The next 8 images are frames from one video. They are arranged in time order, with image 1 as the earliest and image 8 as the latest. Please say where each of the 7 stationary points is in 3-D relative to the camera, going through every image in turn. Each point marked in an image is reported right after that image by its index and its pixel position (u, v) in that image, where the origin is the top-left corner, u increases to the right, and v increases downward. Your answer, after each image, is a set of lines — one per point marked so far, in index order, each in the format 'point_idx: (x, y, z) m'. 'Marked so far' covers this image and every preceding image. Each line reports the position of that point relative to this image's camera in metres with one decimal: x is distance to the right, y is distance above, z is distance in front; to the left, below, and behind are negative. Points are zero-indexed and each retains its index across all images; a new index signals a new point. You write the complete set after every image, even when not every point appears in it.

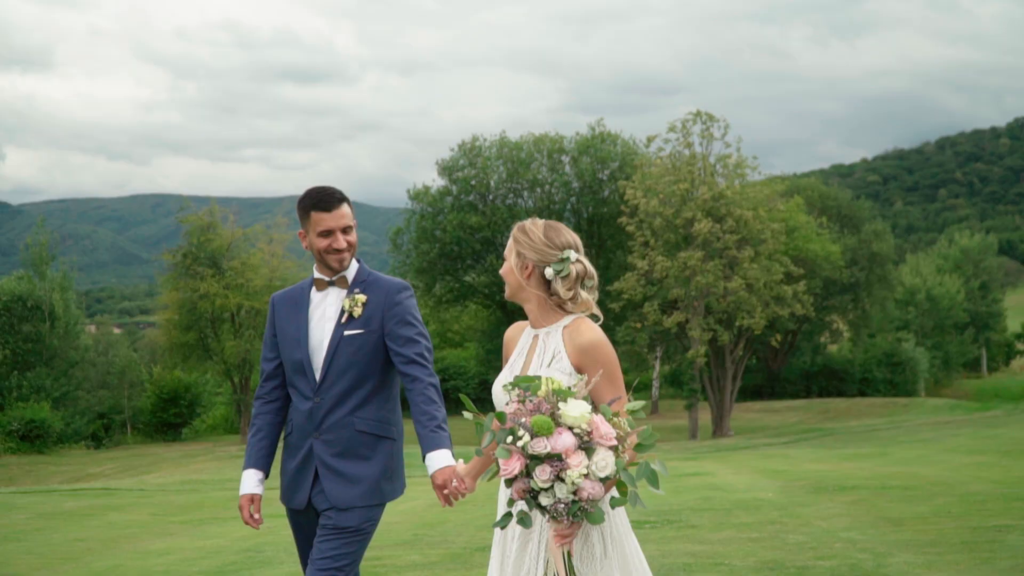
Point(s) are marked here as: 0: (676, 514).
0: (+1.8, -2.4, +11.5) m
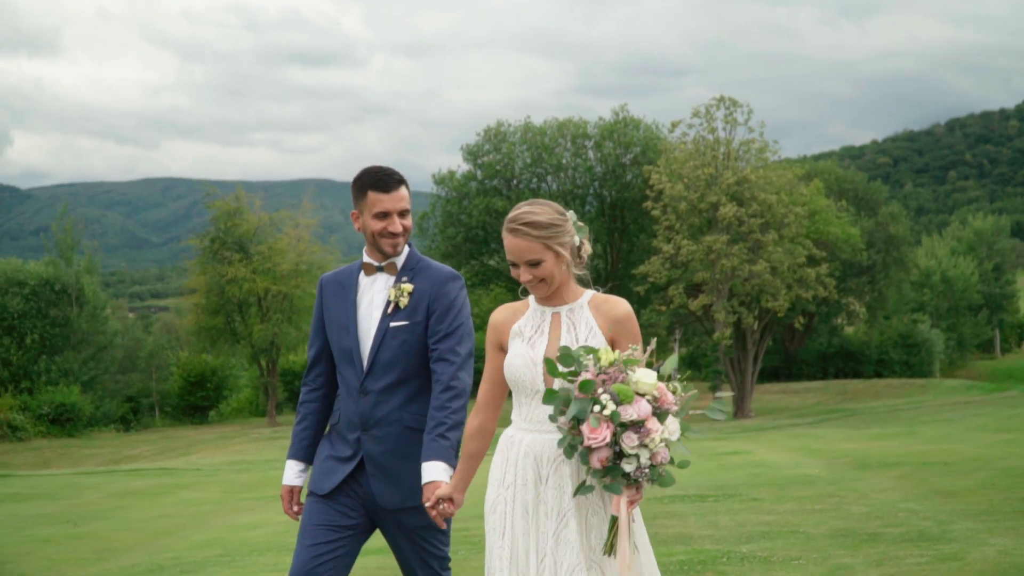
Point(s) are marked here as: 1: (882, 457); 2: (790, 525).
0: (+2.5, -2.3, +12.1) m
1: (+5.8, -2.6, +16.5) m
2: (+2.3, -1.9, +8.7) m
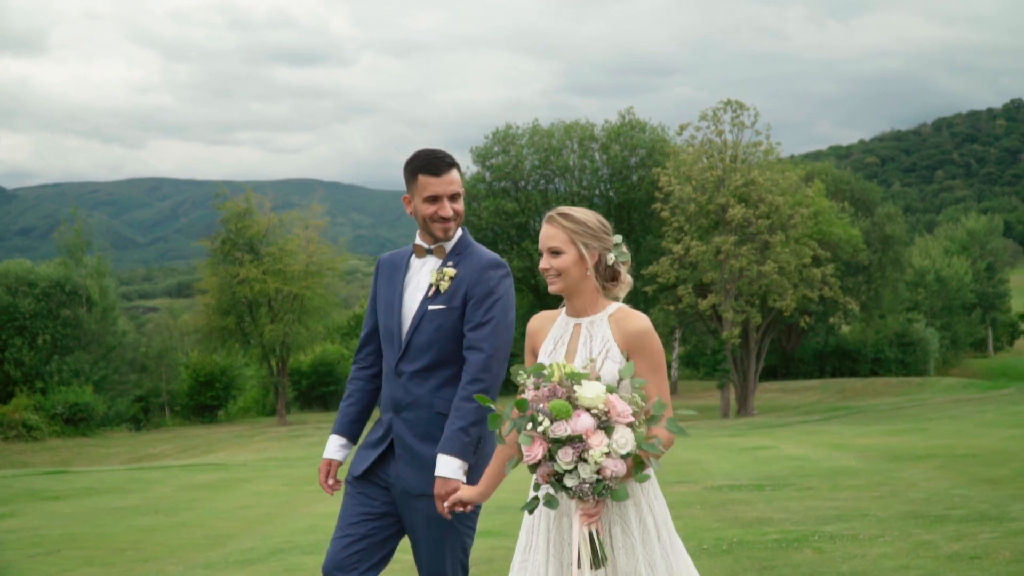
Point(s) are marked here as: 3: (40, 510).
0: (+3.3, -2.3, +12.8) m
1: (+6.5, -2.6, +17.3) m
2: (+3.1, -1.9, +9.4) m
3: (-5.7, -2.7, +12.9) m
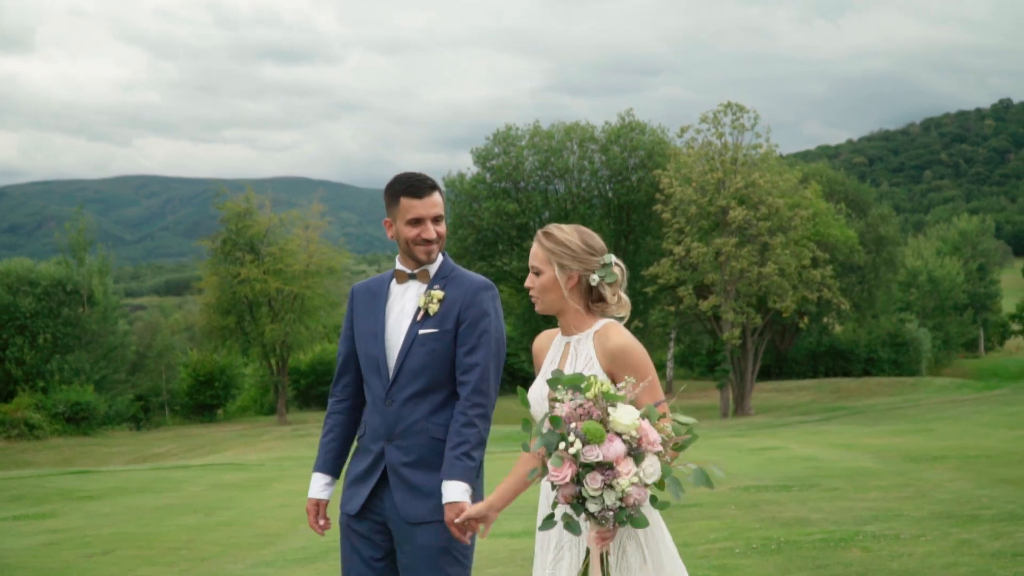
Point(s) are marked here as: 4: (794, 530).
0: (+3.6, -2.4, +13.1) m
1: (+6.9, -2.7, +17.6) m
2: (+3.5, -2.0, +9.7) m
3: (-5.4, -2.7, +13.2) m
4: (+2.3, -2.0, +8.6) m
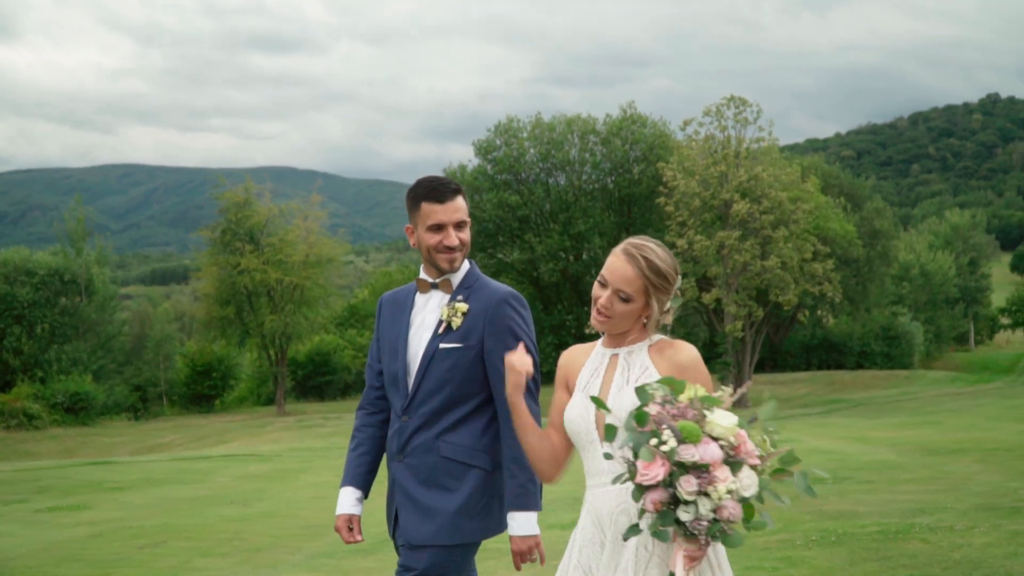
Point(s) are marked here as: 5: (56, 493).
0: (+4.0, -2.3, +13.3) m
1: (+7.2, -2.6, +17.8) m
2: (+3.9, -2.0, +9.9) m
3: (-5.0, -2.6, +13.2) m
4: (+2.8, -1.9, +8.8) m
5: (-5.9, -2.7, +13.8) m
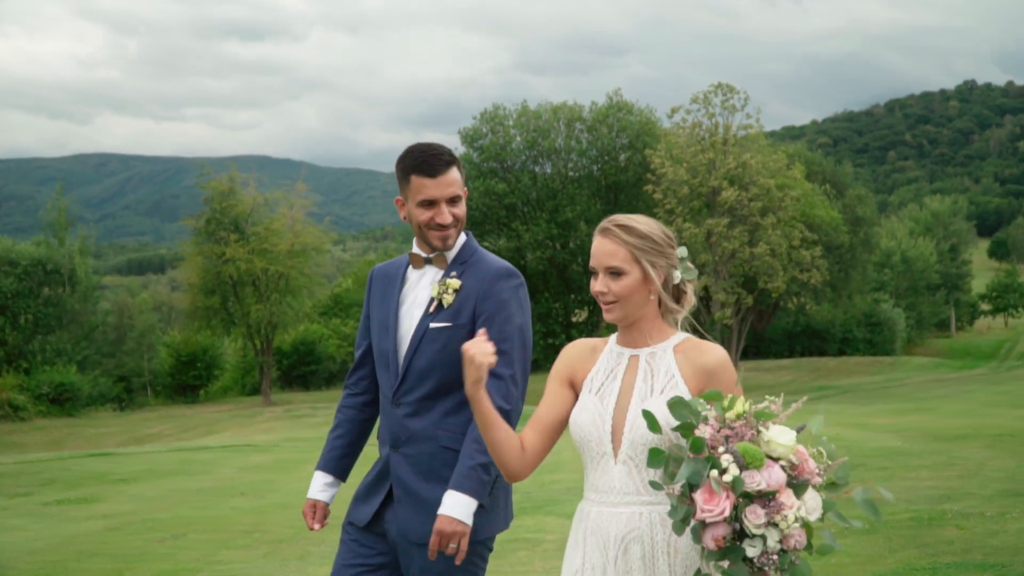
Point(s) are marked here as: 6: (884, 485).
0: (+4.2, -2.1, +13.3) m
1: (+7.3, -2.4, +17.9) m
2: (+4.1, -1.9, +9.9) m
3: (-4.8, -2.5, +13.0) m
4: (+3.0, -1.8, +8.8) m
5: (-5.8, -2.5, +13.7) m
6: (+3.6, -1.9, +10.4) m
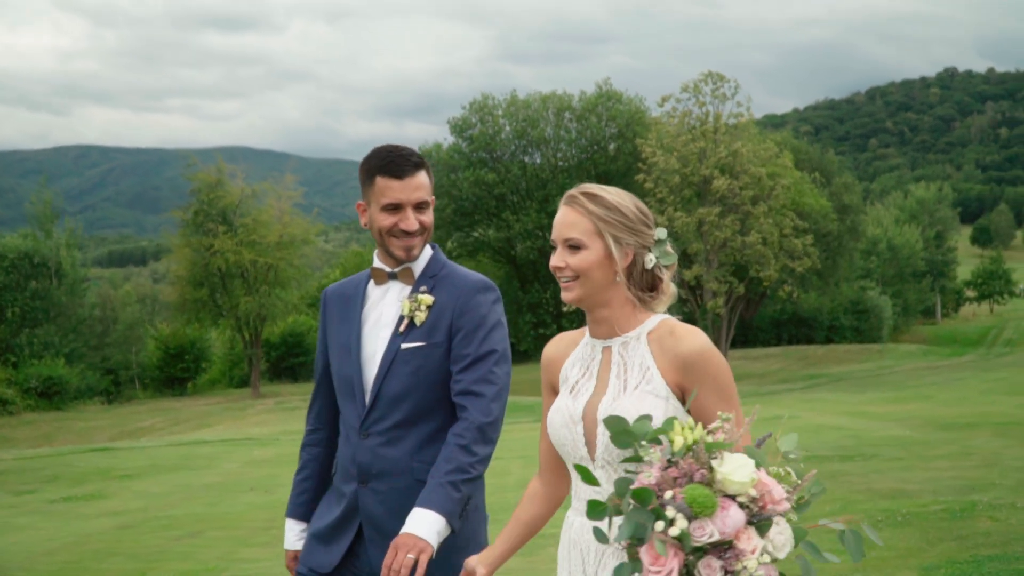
0: (+4.3, -2.0, +13.2) m
1: (+7.3, -2.2, +17.9) m
2: (+4.3, -1.8, +9.8) m
3: (-4.7, -2.4, +12.9) m
4: (+3.2, -1.7, +8.7) m
5: (-5.6, -2.5, +13.5) m
6: (+3.8, -1.8, +10.3) m
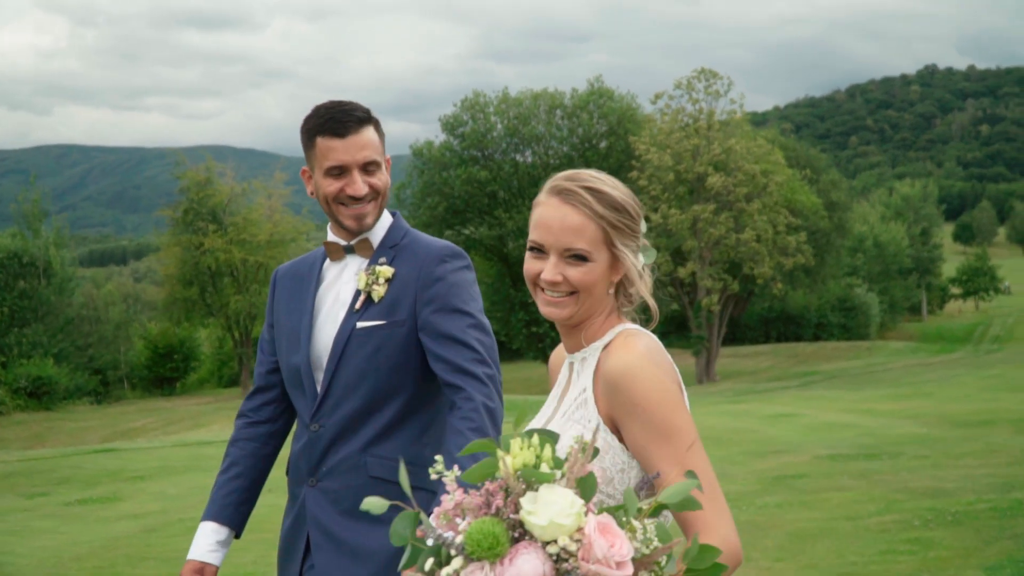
0: (+4.5, -2.0, +13.2) m
1: (+7.5, -2.1, +17.9) m
2: (+4.6, -1.7, +9.8) m
3: (-4.4, -2.4, +12.7) m
4: (+3.5, -1.7, +8.6) m
5: (-5.4, -2.4, +13.2) m
6: (+4.1, -1.8, +10.2) m
